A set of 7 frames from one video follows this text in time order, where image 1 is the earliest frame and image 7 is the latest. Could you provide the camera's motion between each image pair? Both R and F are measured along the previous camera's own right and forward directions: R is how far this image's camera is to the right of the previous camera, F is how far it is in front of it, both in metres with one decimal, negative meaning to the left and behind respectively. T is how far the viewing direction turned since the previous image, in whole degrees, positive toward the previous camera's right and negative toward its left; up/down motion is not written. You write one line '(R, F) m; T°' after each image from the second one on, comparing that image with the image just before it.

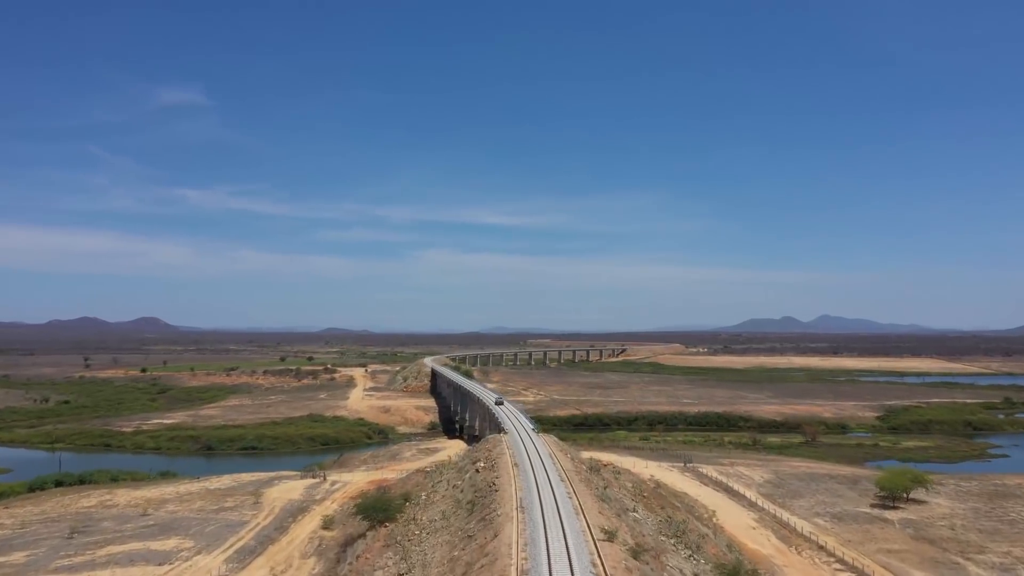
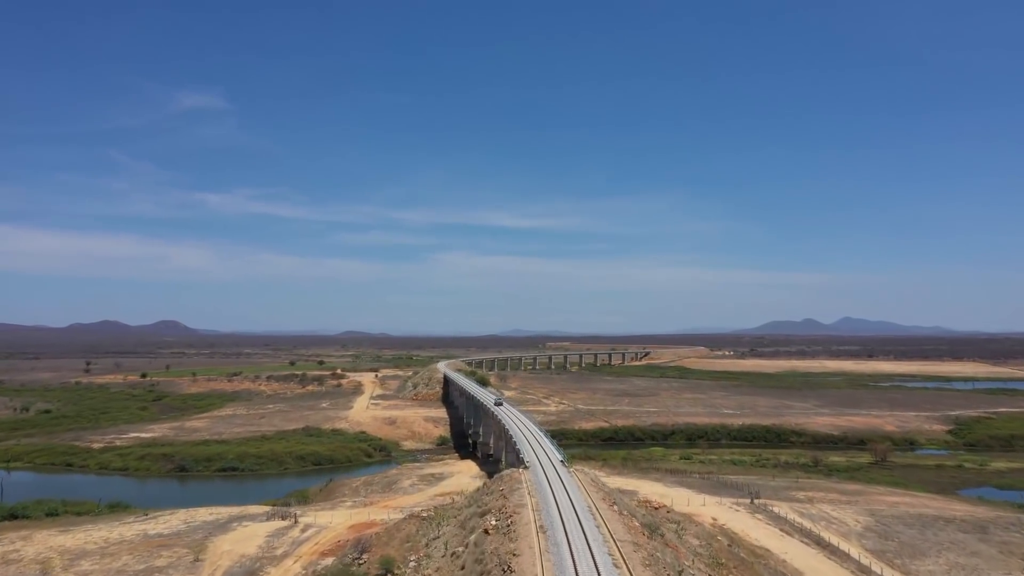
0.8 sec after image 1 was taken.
(-0.2, +7.9) m; -2°
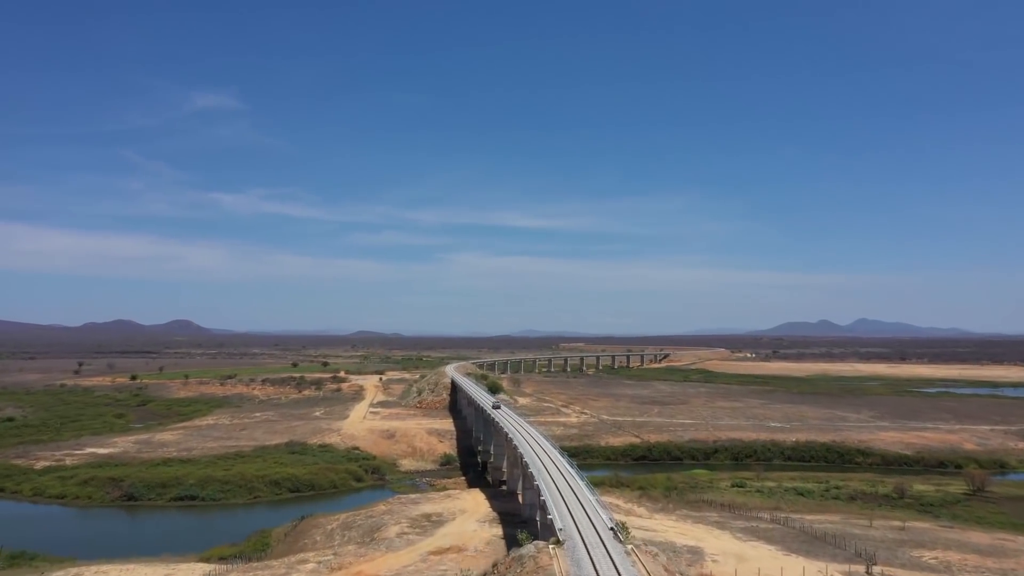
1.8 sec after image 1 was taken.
(-0.3, +8.7) m; -1°
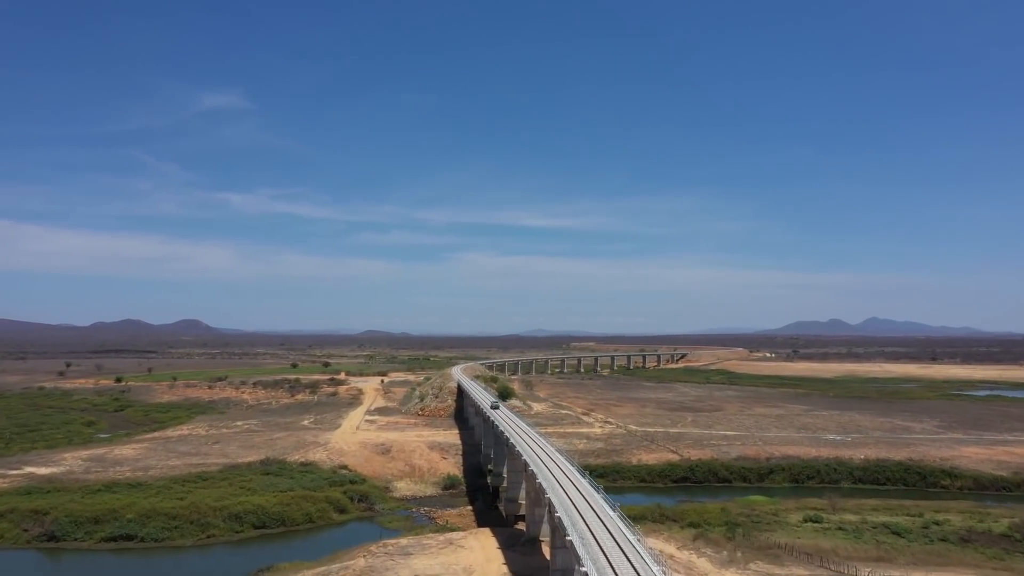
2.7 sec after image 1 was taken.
(-0.5, +8.4) m; -1°
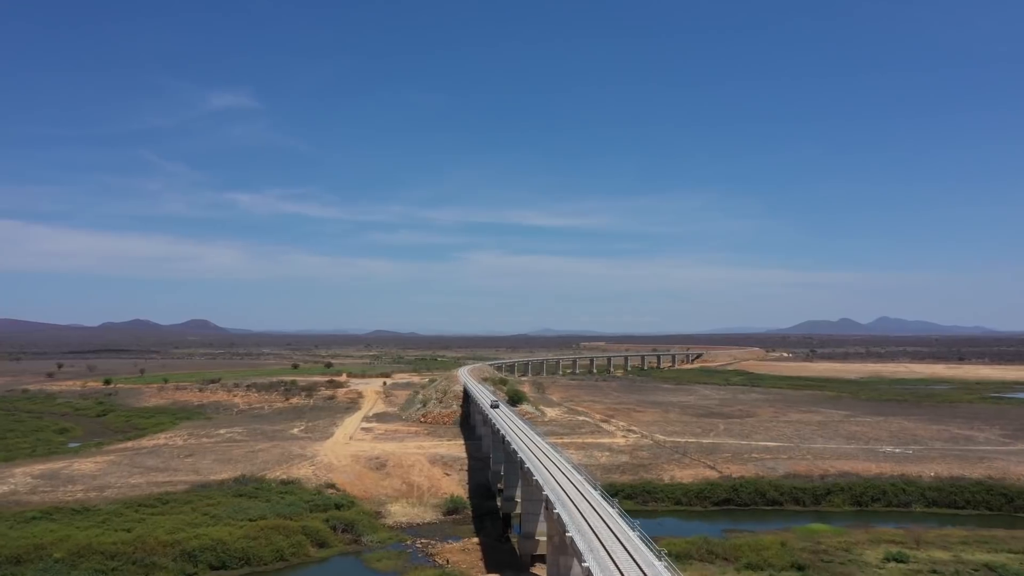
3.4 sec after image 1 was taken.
(-0.3, +6.3) m; -1°
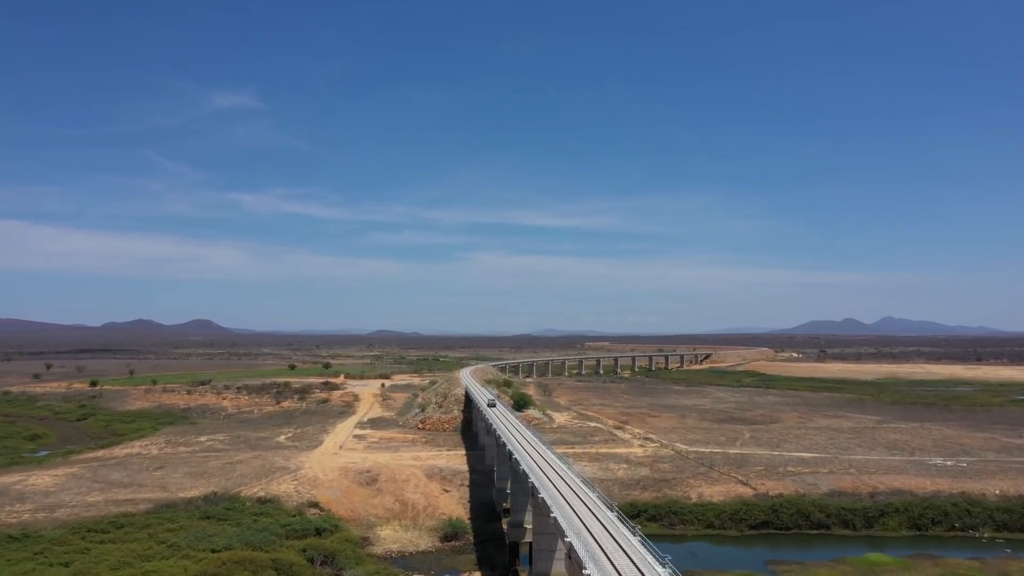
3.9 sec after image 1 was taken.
(-0.2, +4.7) m; 0°
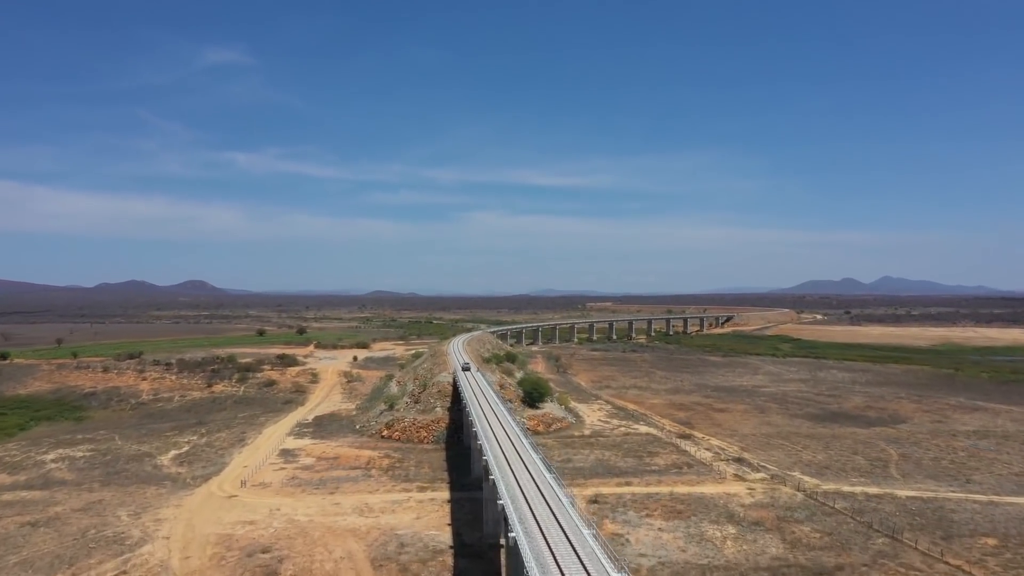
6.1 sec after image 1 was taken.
(-0.7, +18.9) m; 0°
